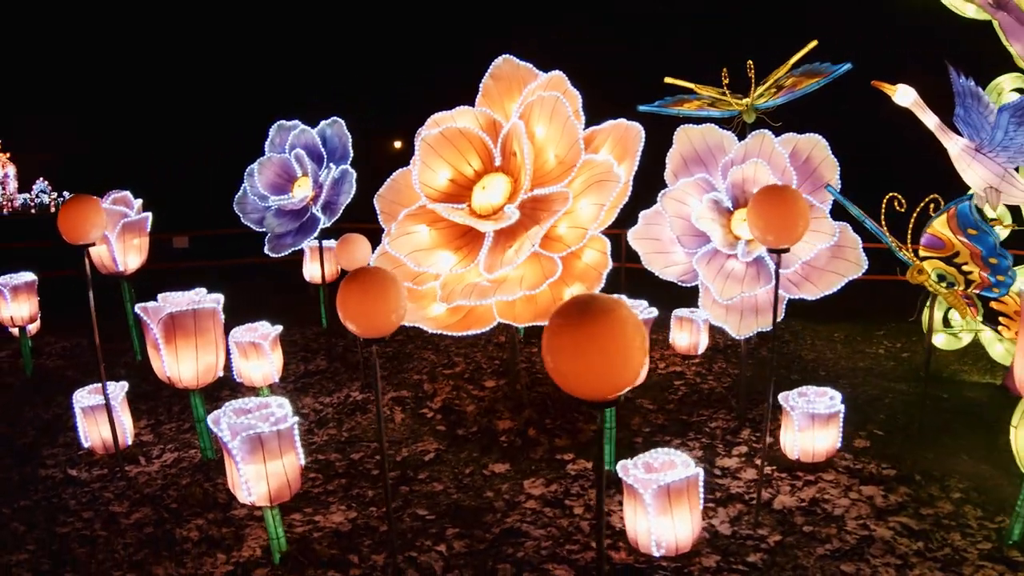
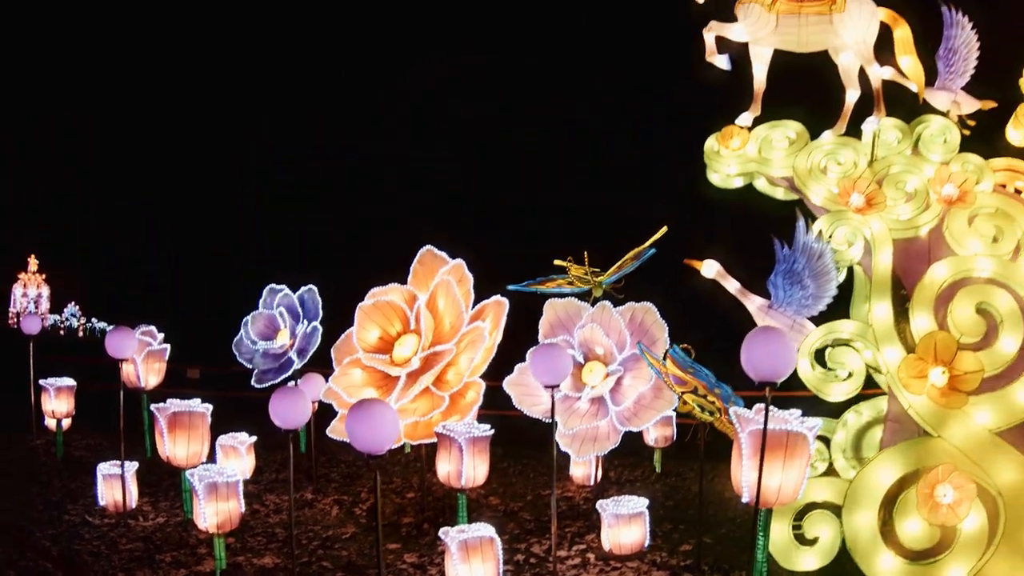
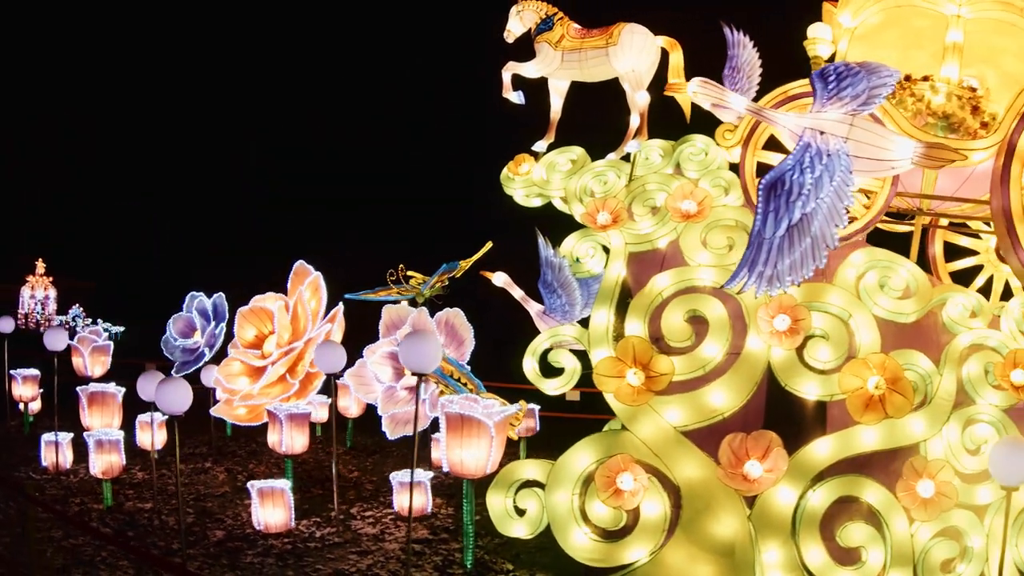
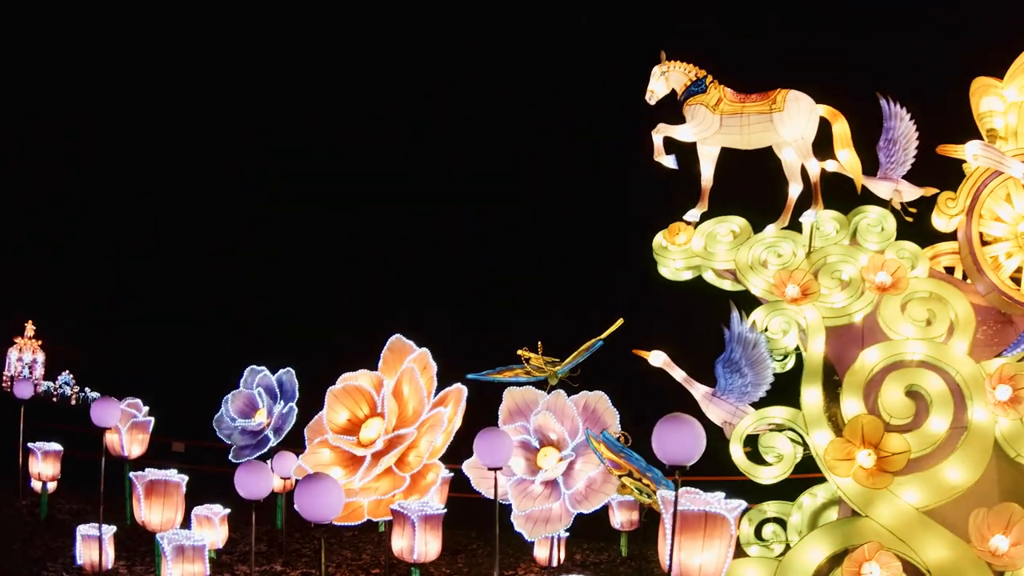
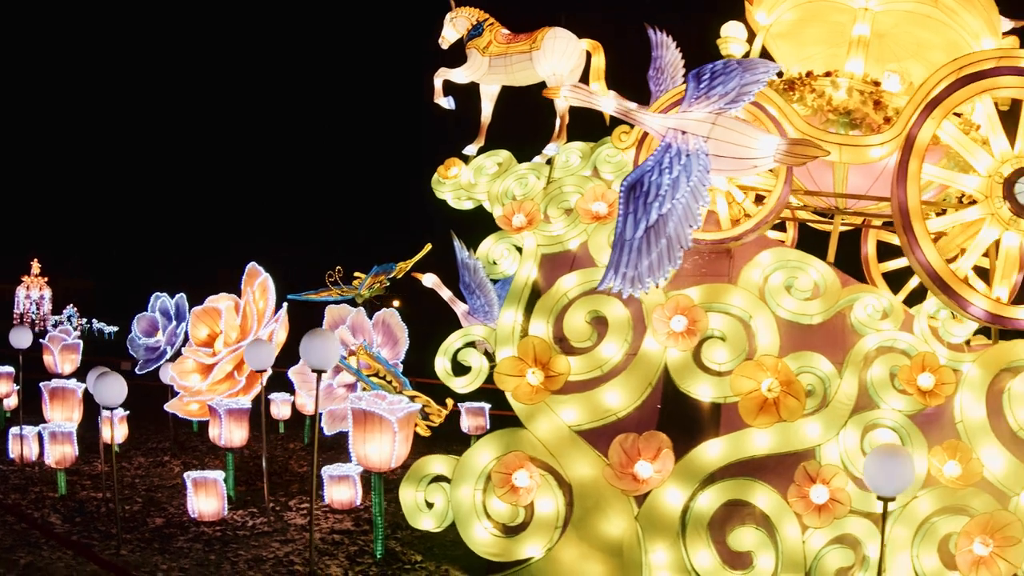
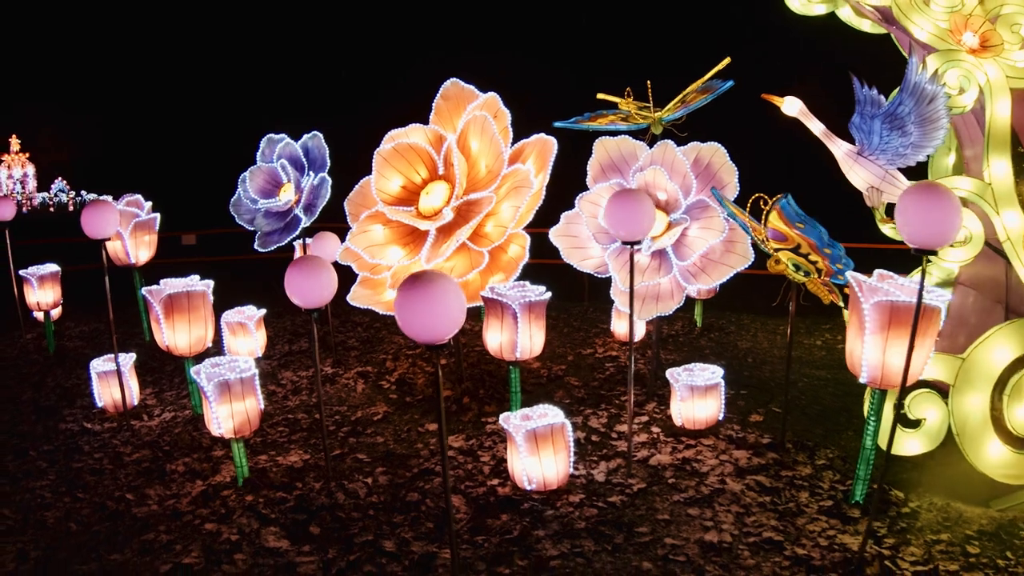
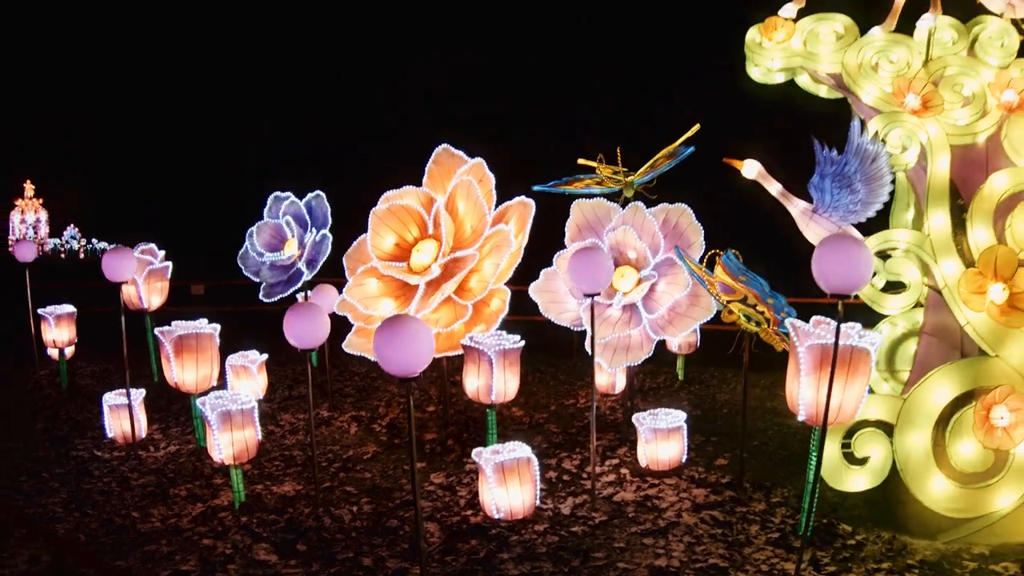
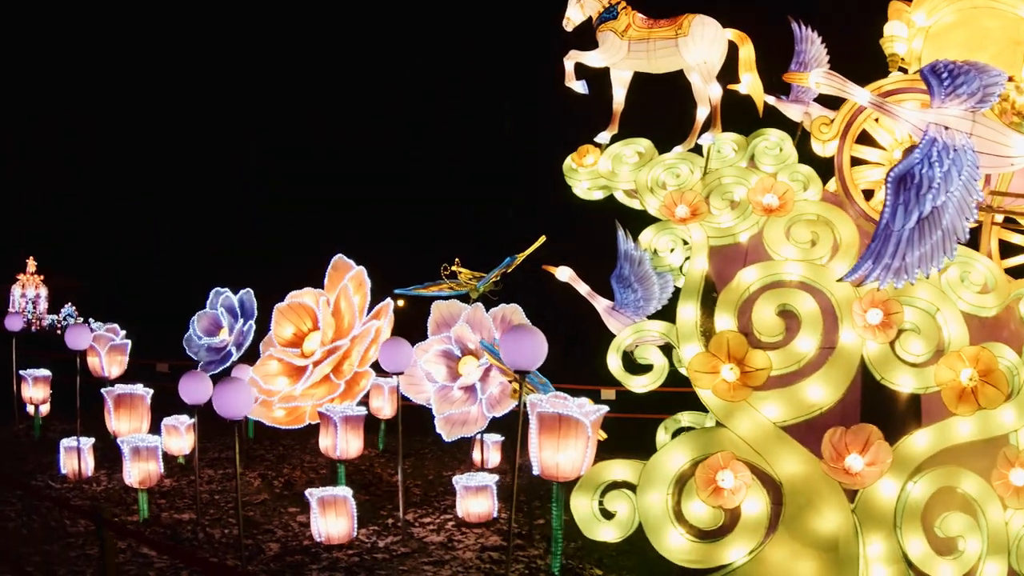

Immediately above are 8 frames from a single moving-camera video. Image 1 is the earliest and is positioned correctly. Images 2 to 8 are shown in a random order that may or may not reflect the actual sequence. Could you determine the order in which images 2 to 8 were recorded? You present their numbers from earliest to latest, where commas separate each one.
6, 7, 2, 4, 8, 3, 5
